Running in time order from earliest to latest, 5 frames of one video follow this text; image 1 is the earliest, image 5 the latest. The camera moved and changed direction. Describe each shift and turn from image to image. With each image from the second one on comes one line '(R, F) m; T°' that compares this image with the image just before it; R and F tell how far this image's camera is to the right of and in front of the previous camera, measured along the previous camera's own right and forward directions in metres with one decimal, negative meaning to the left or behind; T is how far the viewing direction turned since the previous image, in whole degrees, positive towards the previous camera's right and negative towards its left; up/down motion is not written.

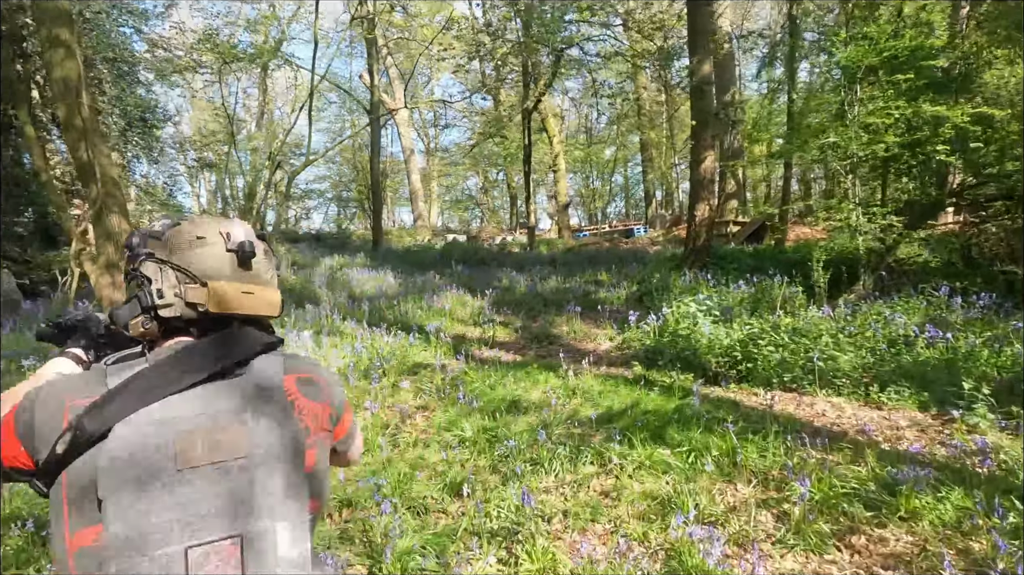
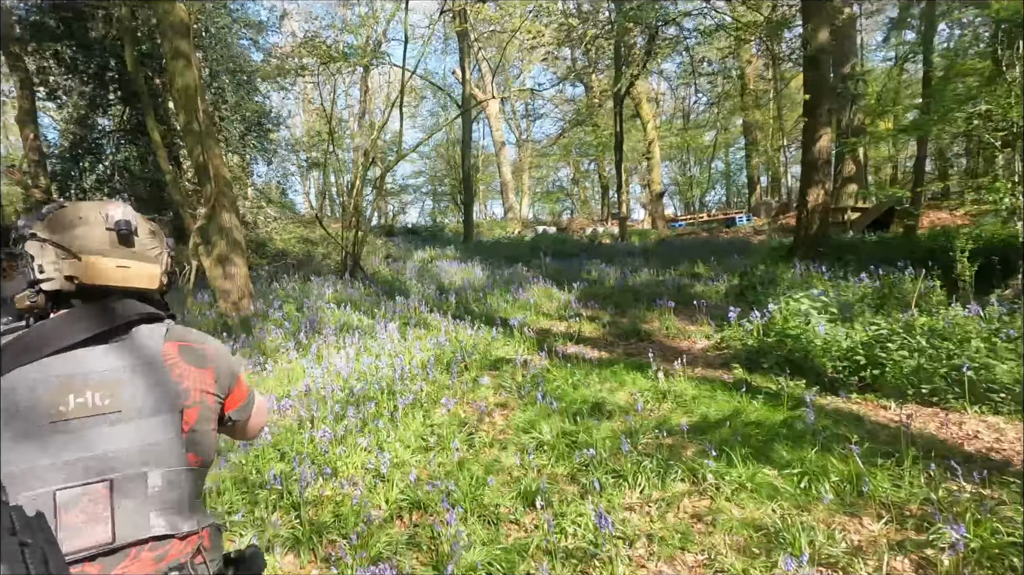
(0.0, +0.2) m; -10°
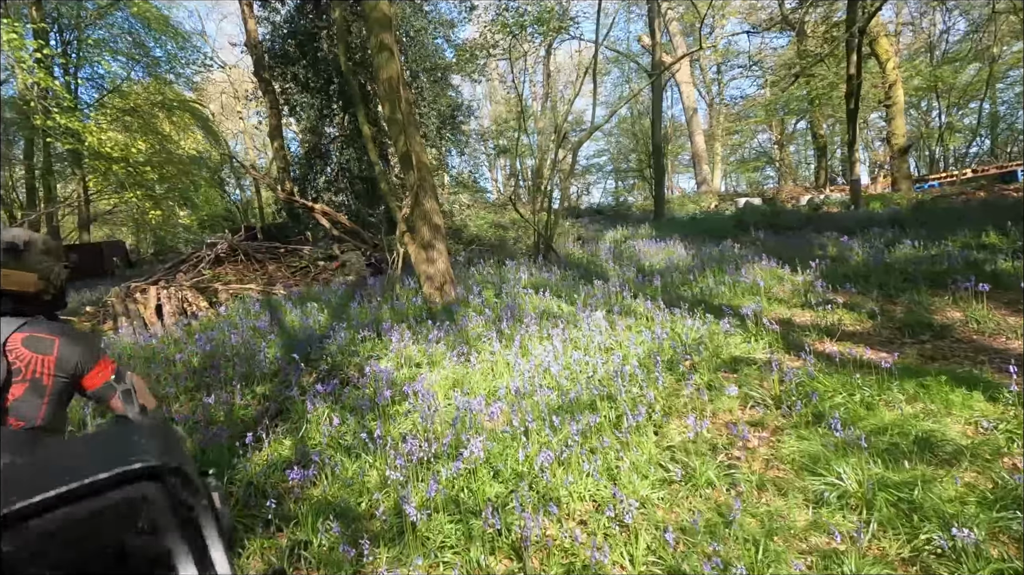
(-0.4, +0.6) m; -19°
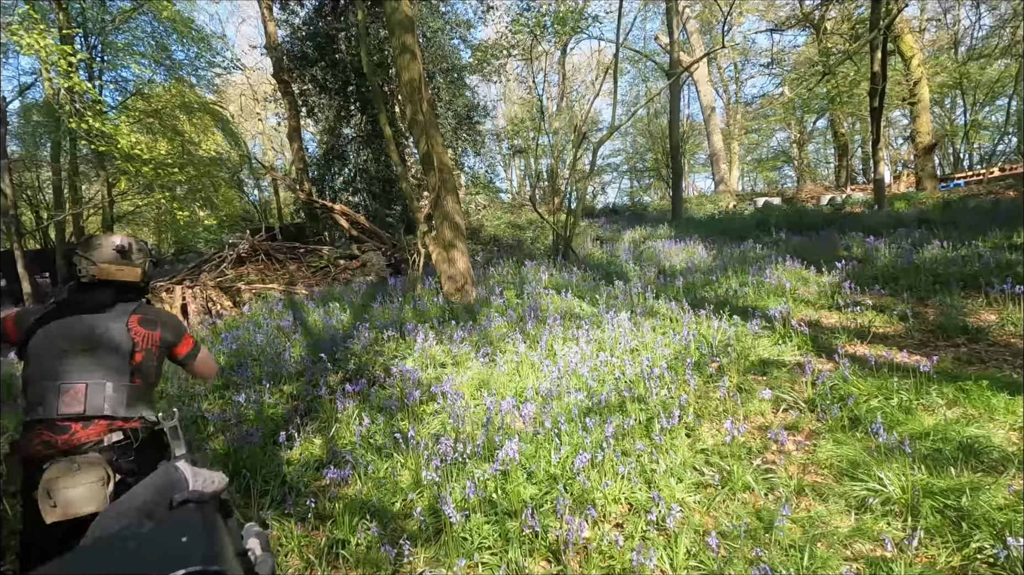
(-0.1, 0.0) m; -1°
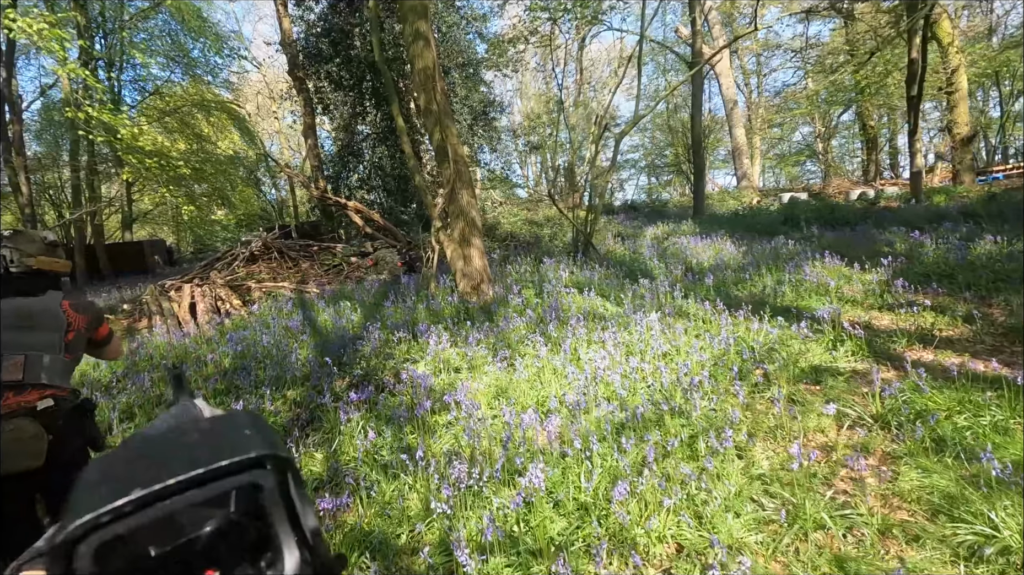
(0.0, +0.3) m; -2°
